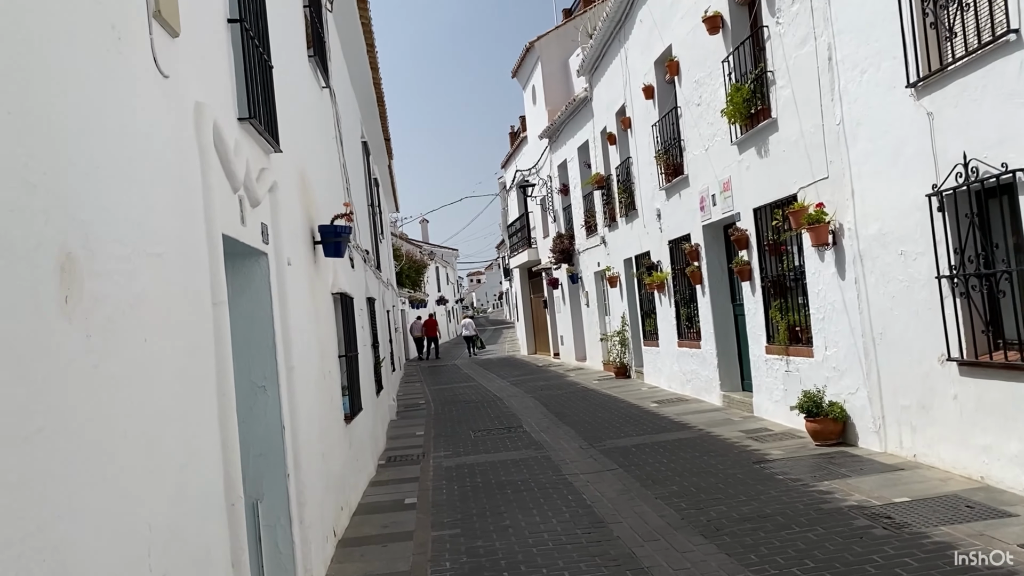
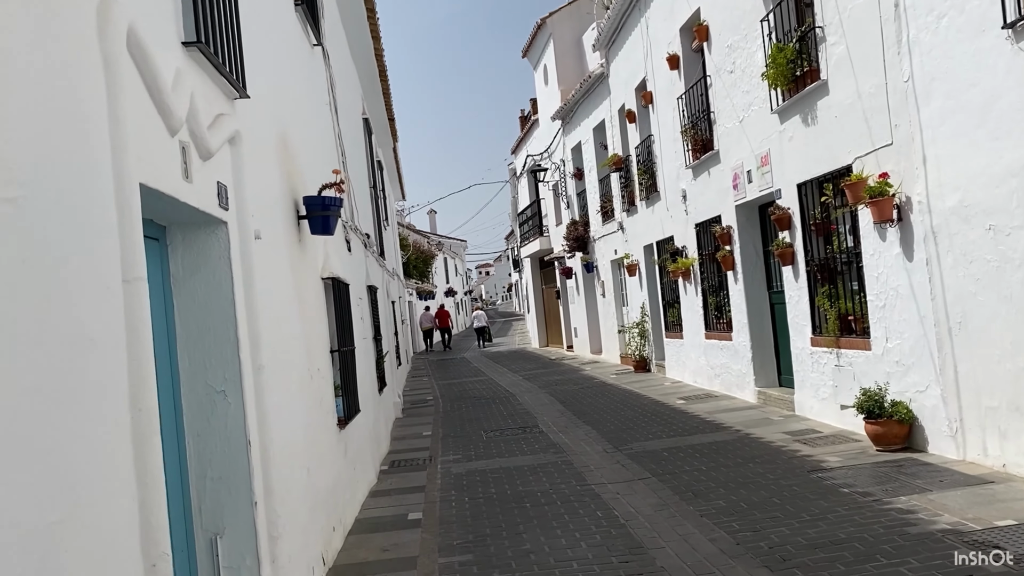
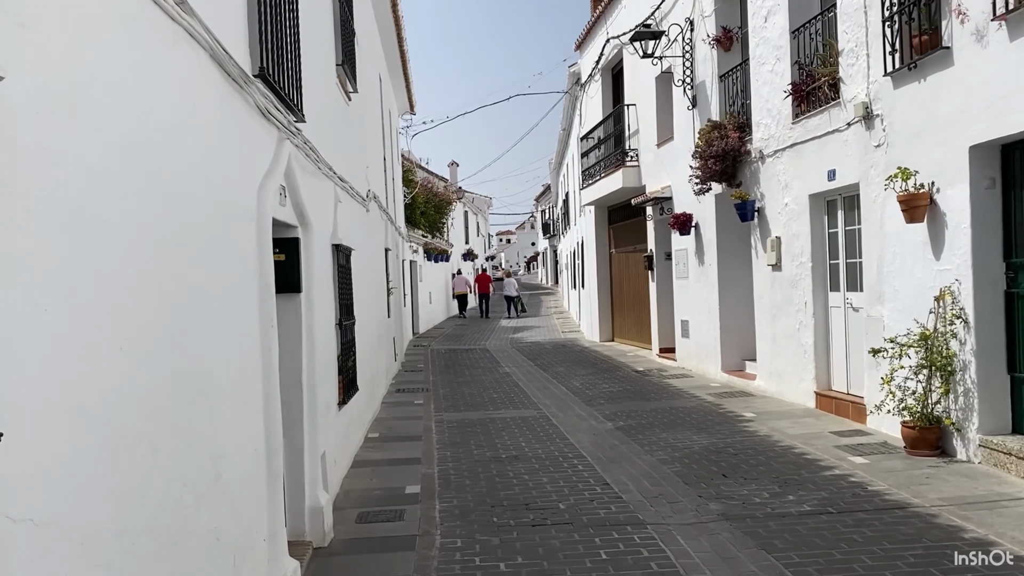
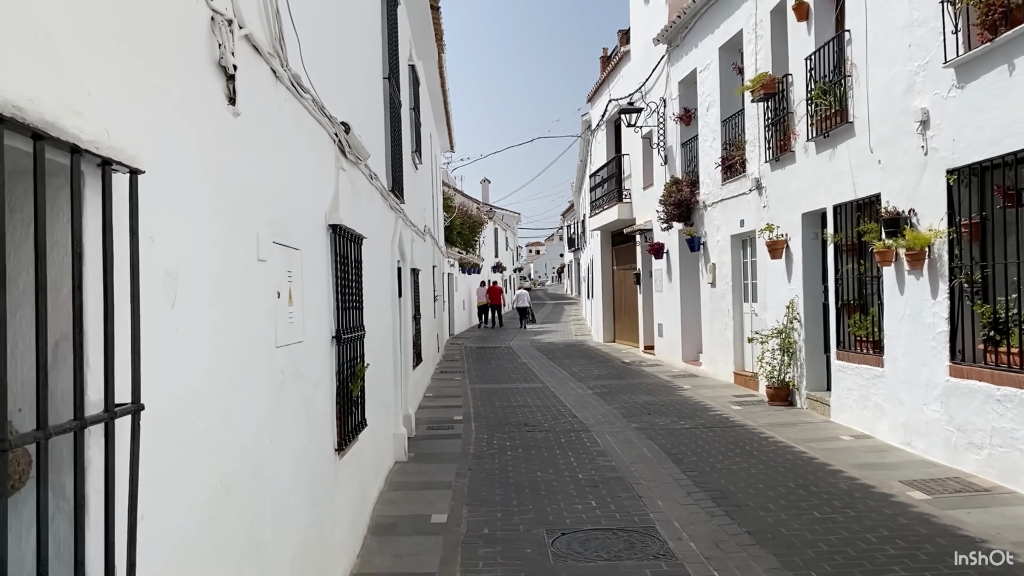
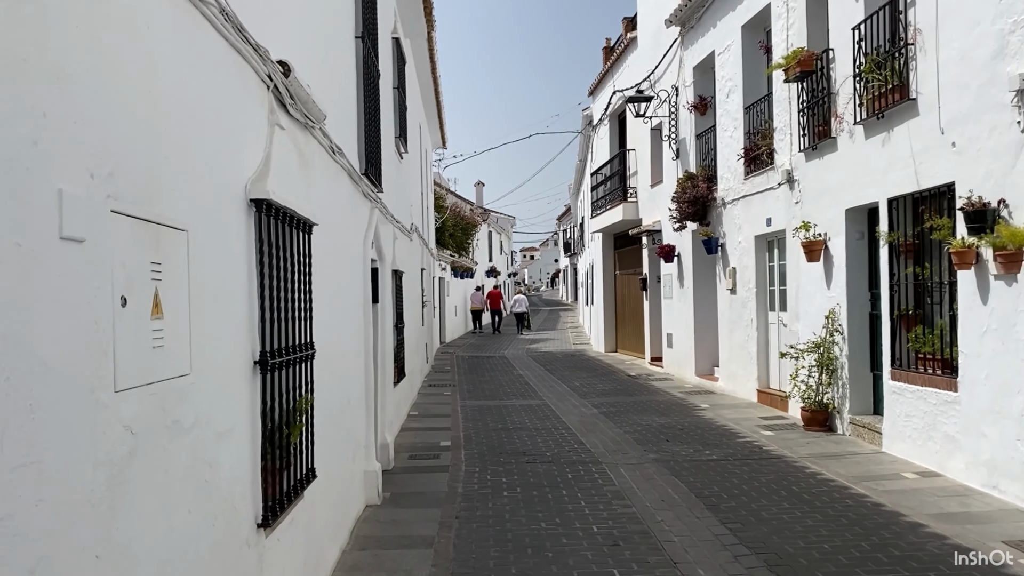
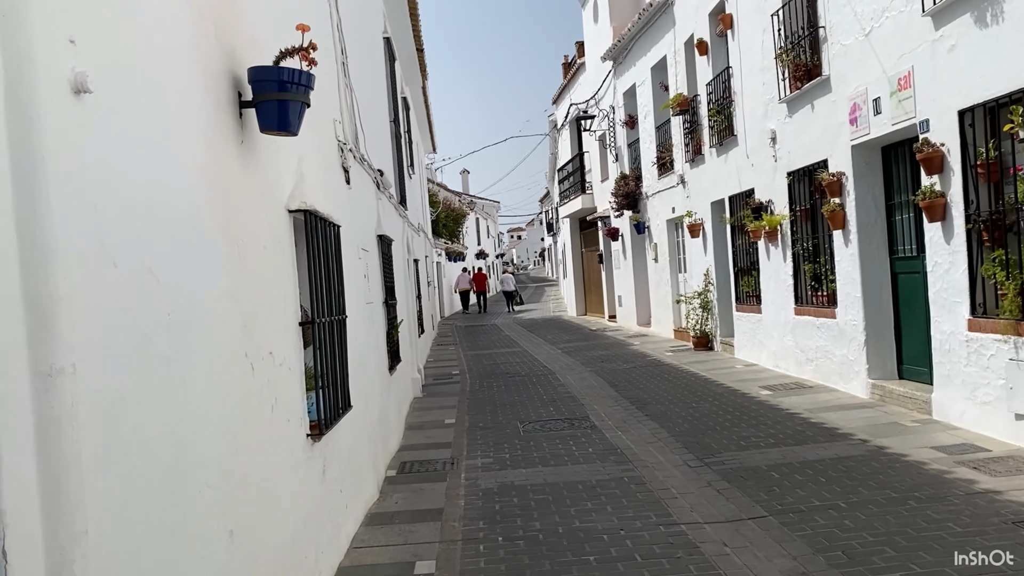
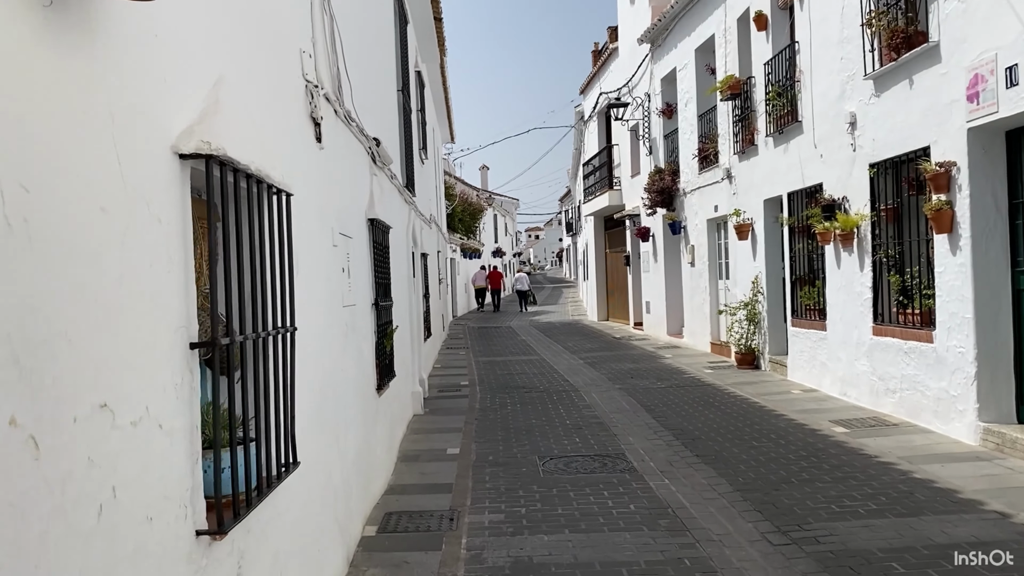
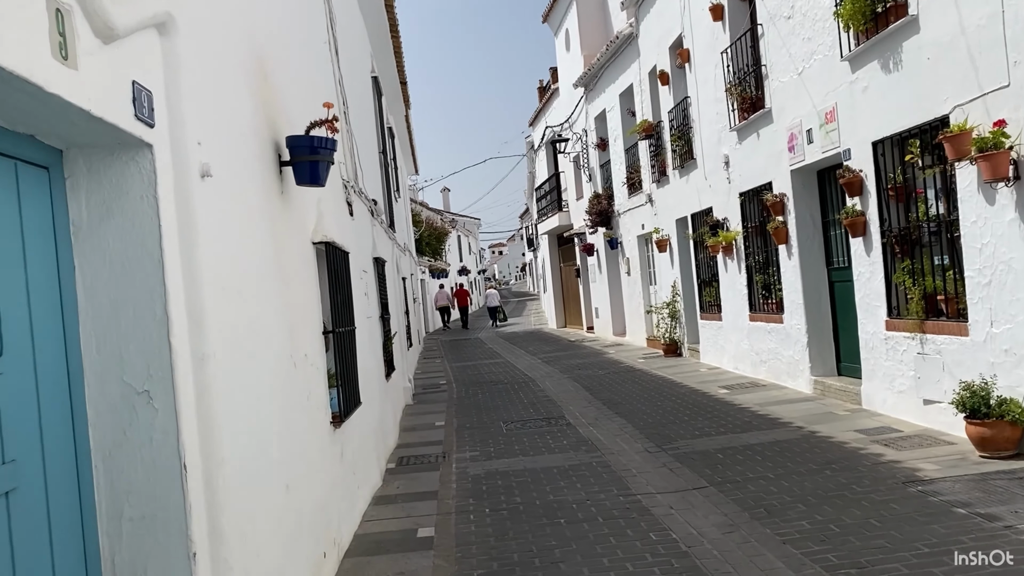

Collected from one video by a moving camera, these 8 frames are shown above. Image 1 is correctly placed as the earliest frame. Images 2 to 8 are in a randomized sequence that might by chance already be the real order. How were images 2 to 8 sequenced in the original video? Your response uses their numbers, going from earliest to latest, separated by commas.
2, 8, 6, 7, 4, 5, 3
